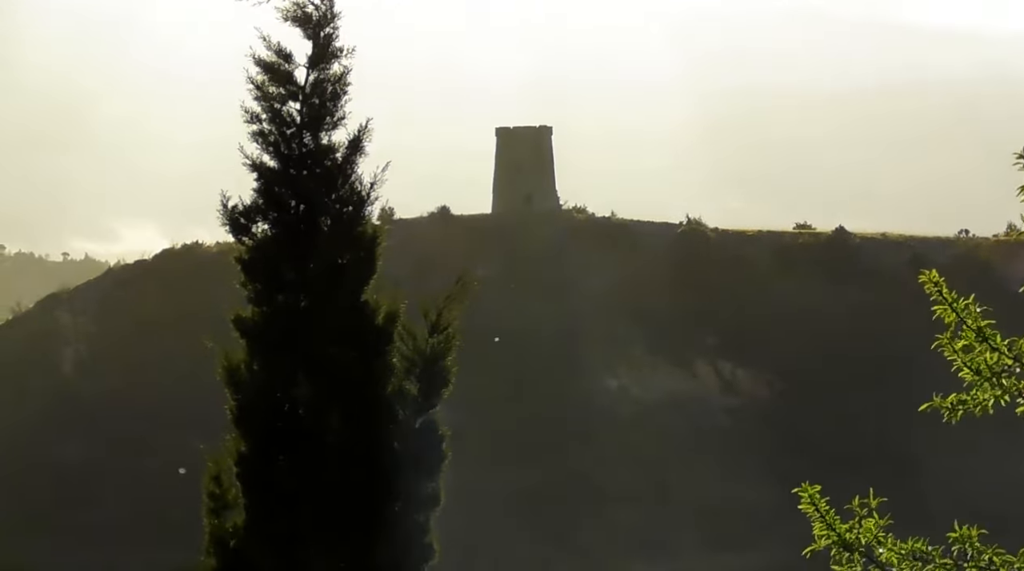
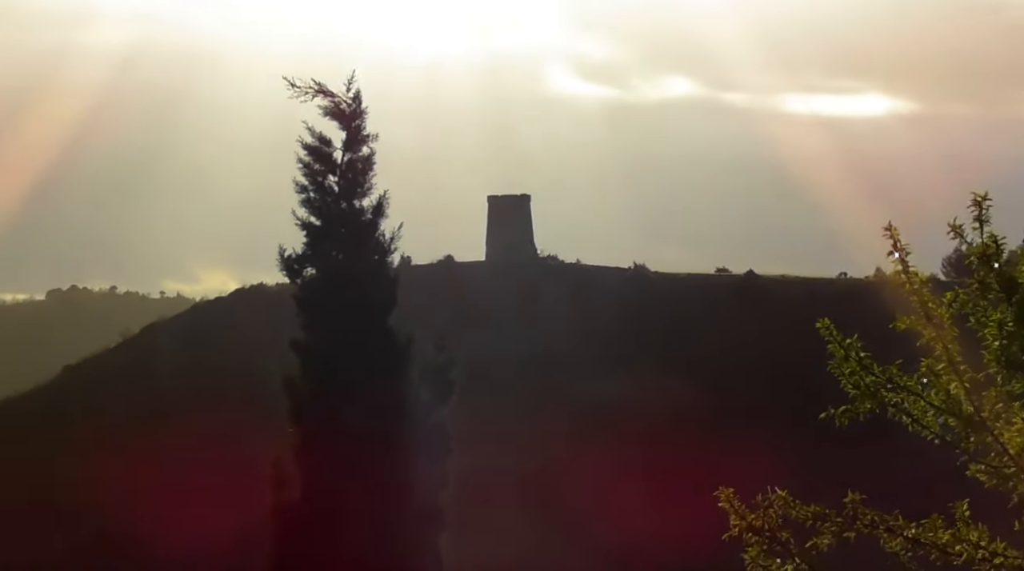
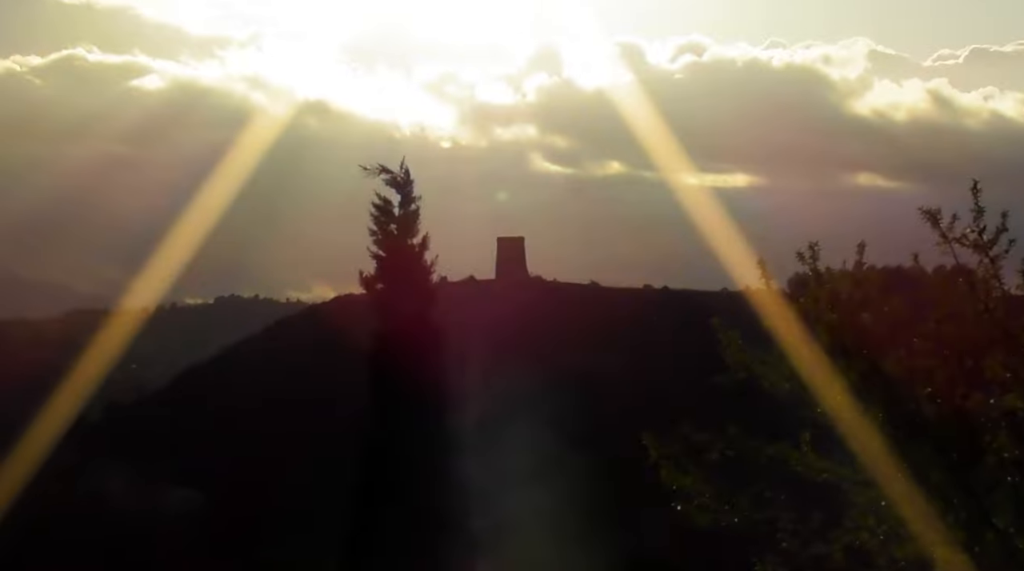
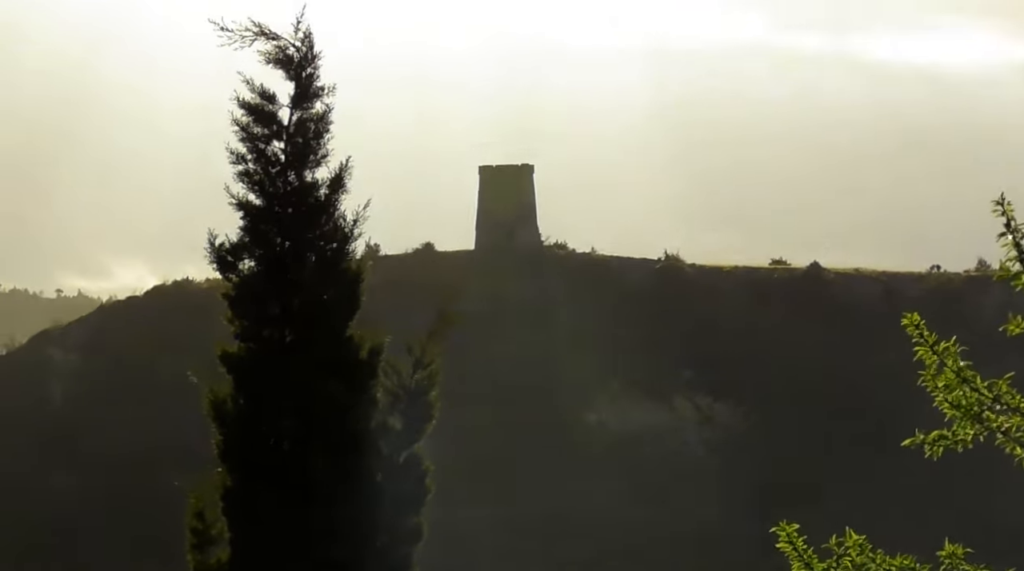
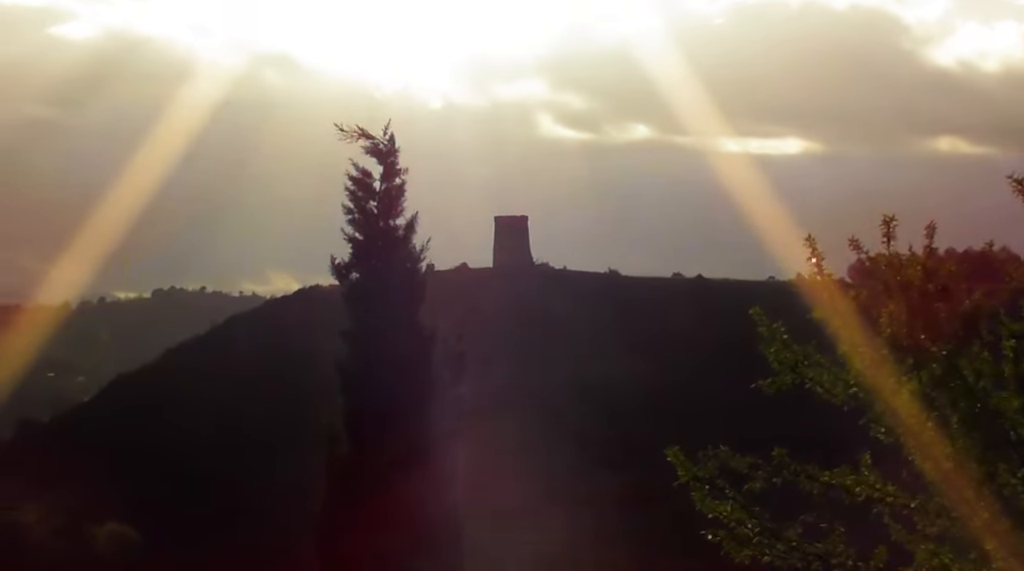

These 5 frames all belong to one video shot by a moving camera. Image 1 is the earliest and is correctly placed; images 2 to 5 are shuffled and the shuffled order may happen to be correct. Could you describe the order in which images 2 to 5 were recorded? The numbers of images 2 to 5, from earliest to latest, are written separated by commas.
4, 2, 5, 3
